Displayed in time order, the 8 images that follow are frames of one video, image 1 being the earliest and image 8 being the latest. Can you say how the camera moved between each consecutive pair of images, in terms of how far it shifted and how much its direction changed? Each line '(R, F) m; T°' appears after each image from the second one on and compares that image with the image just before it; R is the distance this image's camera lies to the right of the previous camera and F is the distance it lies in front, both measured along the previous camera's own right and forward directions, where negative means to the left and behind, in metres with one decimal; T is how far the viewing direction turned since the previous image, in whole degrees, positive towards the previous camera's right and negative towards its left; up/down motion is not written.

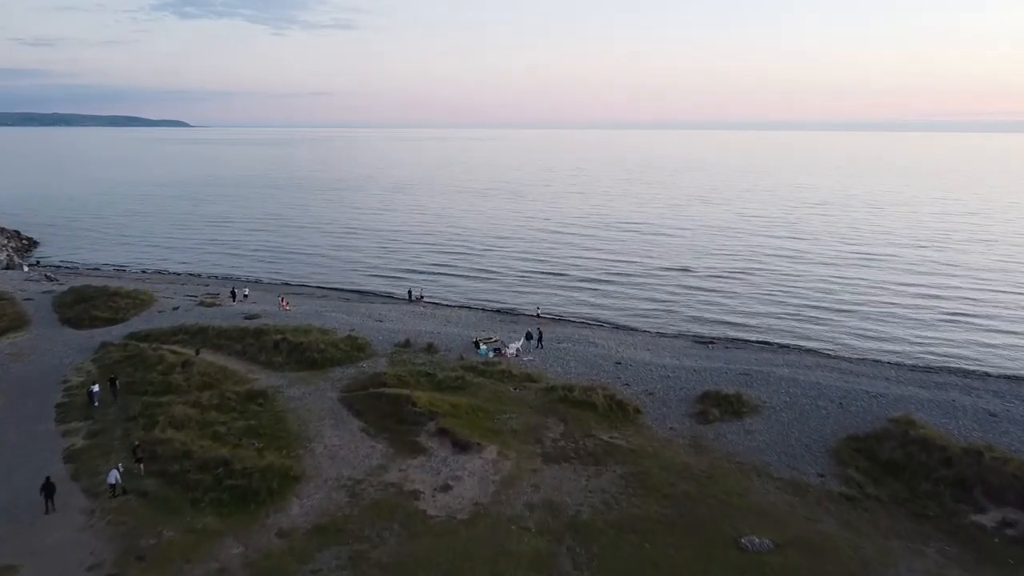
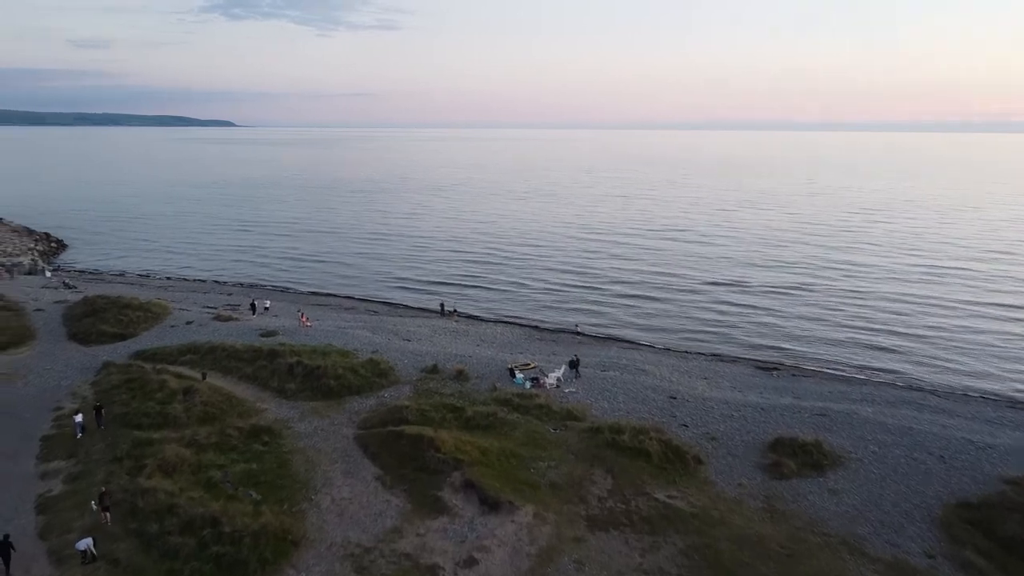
(-0.1, +4.0) m; -3°
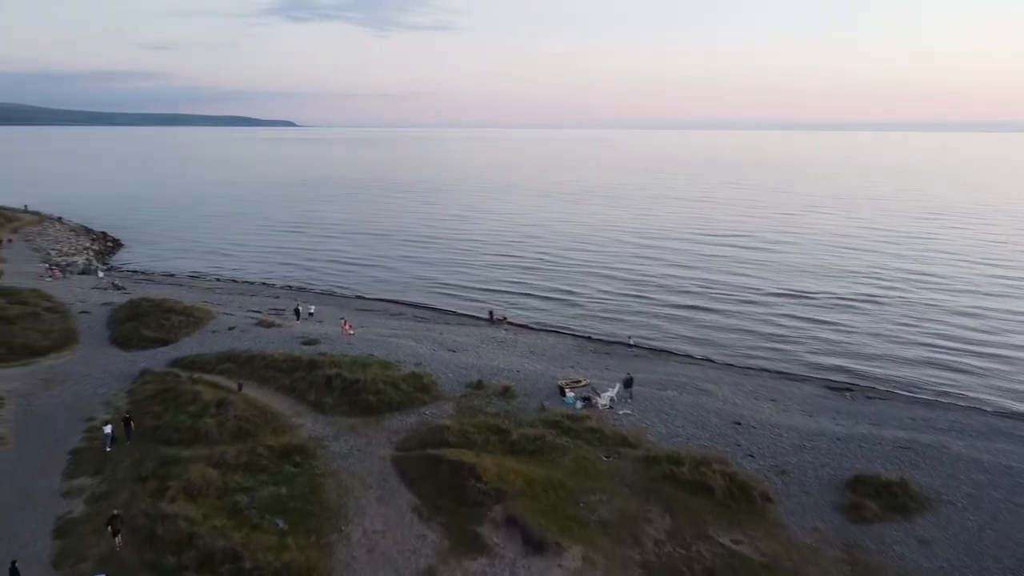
(+0.1, +2.1) m; -4°
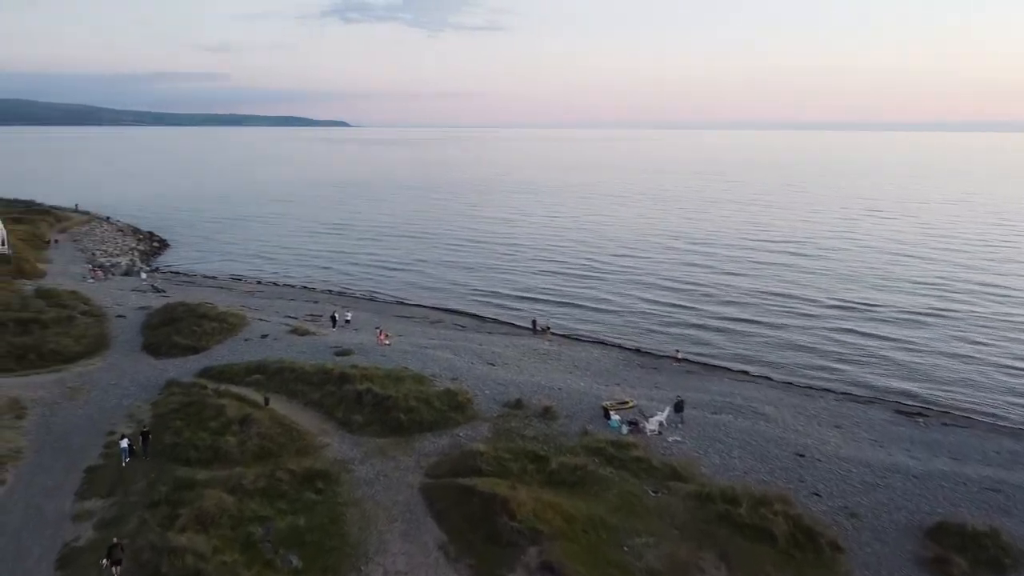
(+0.2, +2.1) m; -3°
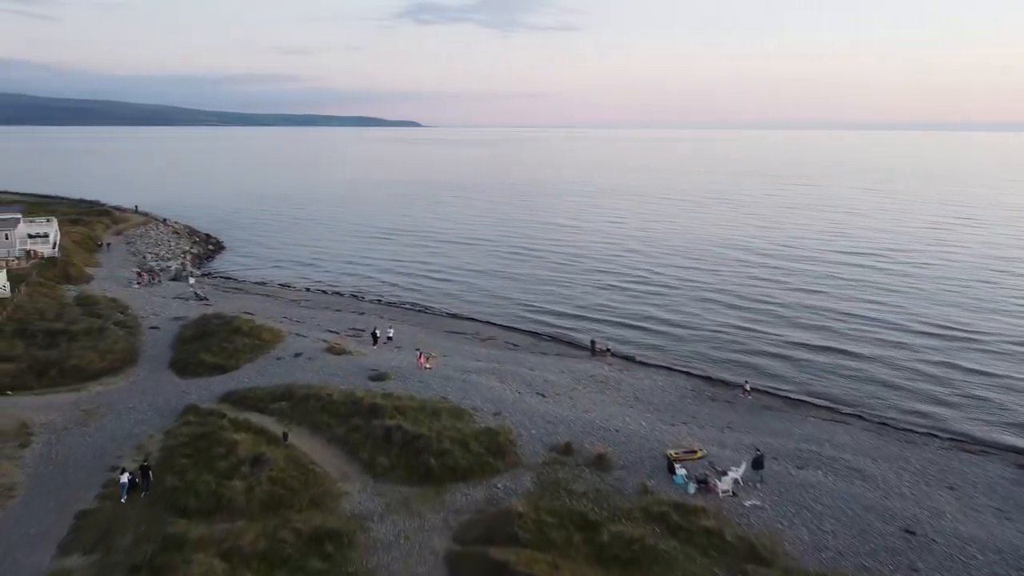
(+0.5, +3.8) m; -5°
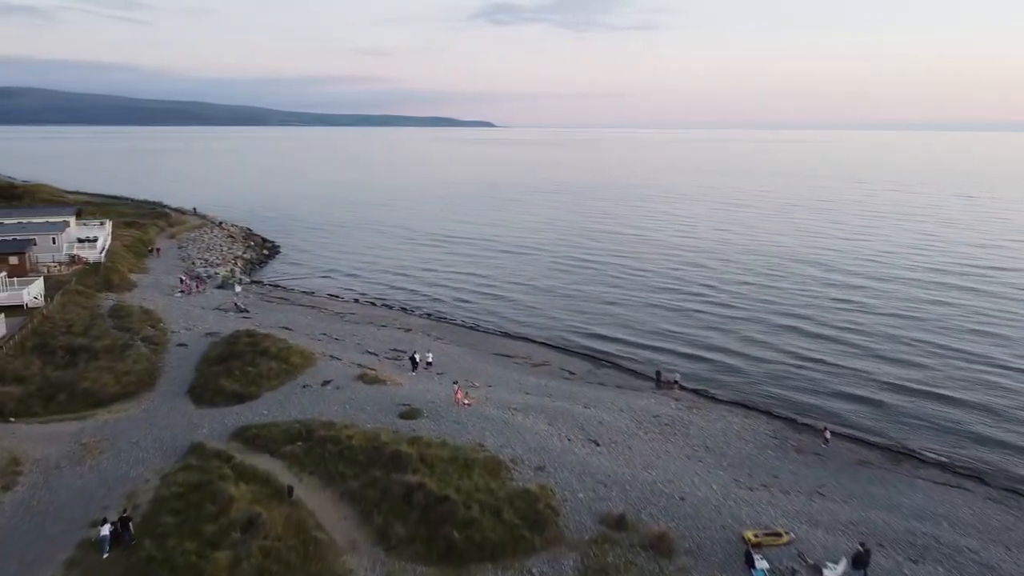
(+0.6, +4.3) m; -5°
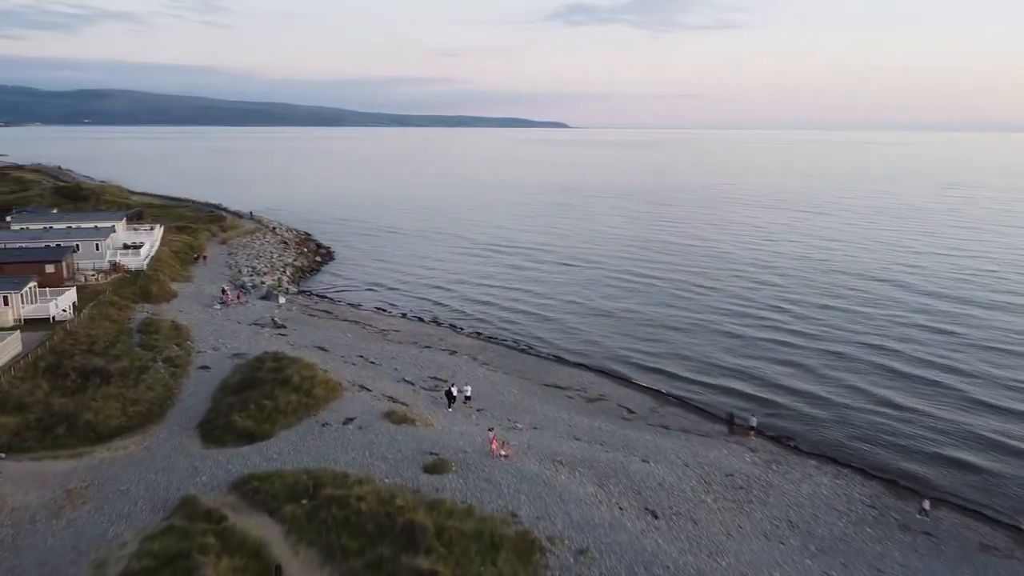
(+0.7, +4.3) m; -5°
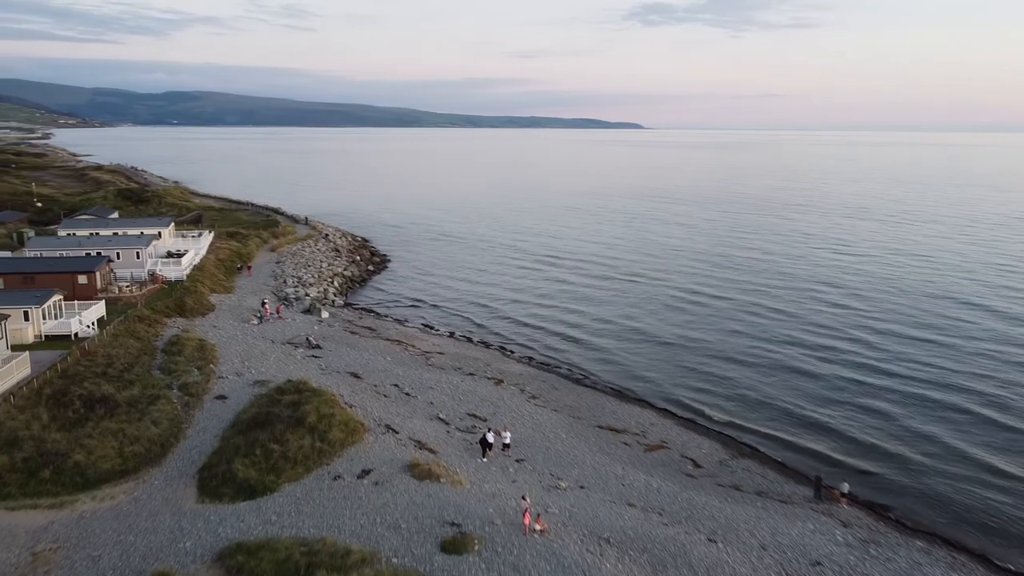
(+0.8, +4.3) m; -5°
